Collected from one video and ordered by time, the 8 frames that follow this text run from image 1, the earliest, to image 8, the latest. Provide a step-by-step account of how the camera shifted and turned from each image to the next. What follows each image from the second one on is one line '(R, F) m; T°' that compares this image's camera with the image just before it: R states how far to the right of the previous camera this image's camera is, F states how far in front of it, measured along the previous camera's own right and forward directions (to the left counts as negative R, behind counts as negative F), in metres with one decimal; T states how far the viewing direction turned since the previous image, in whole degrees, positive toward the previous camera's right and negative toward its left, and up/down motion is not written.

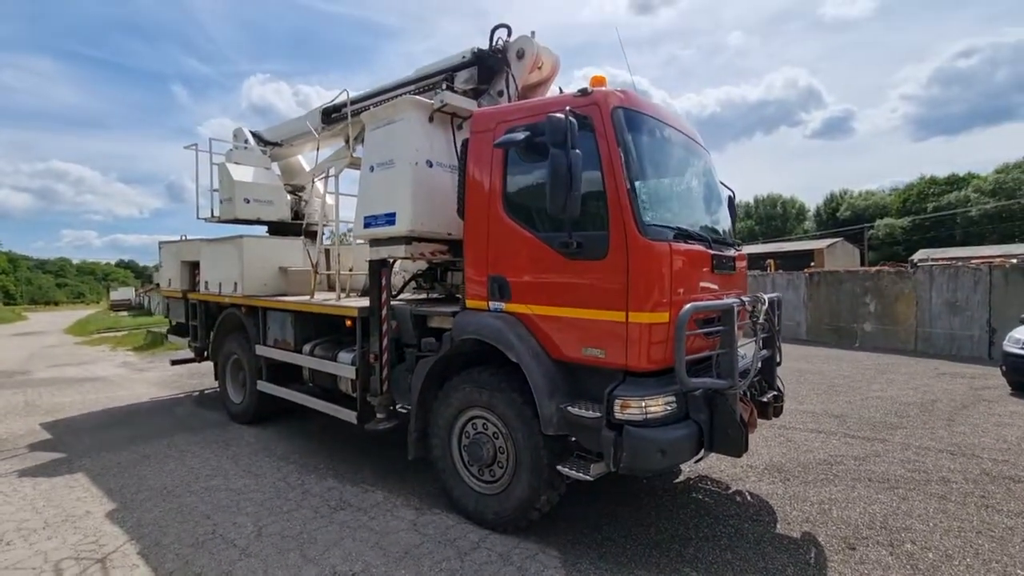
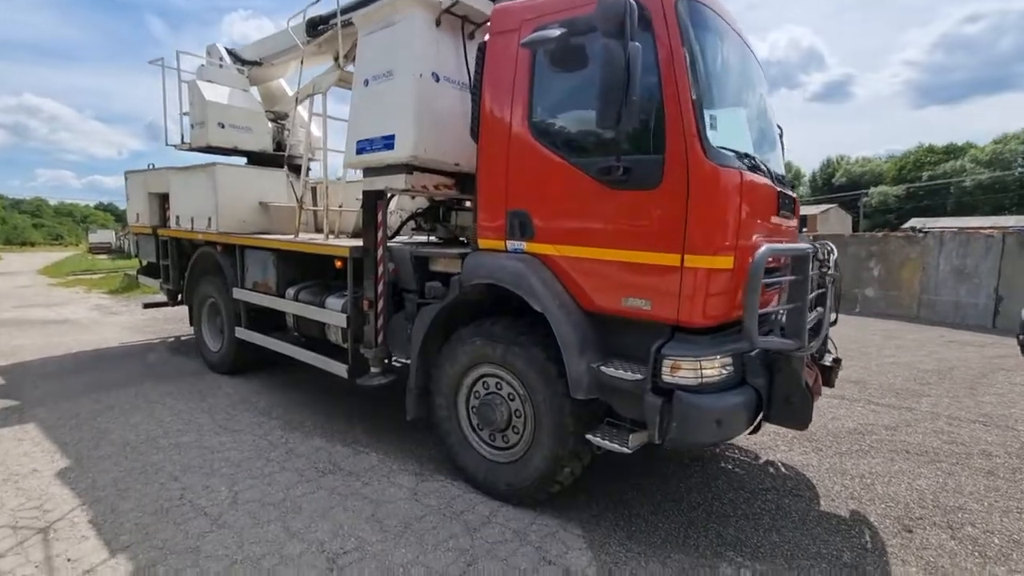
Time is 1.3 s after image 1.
(-0.2, +0.6) m; +1°
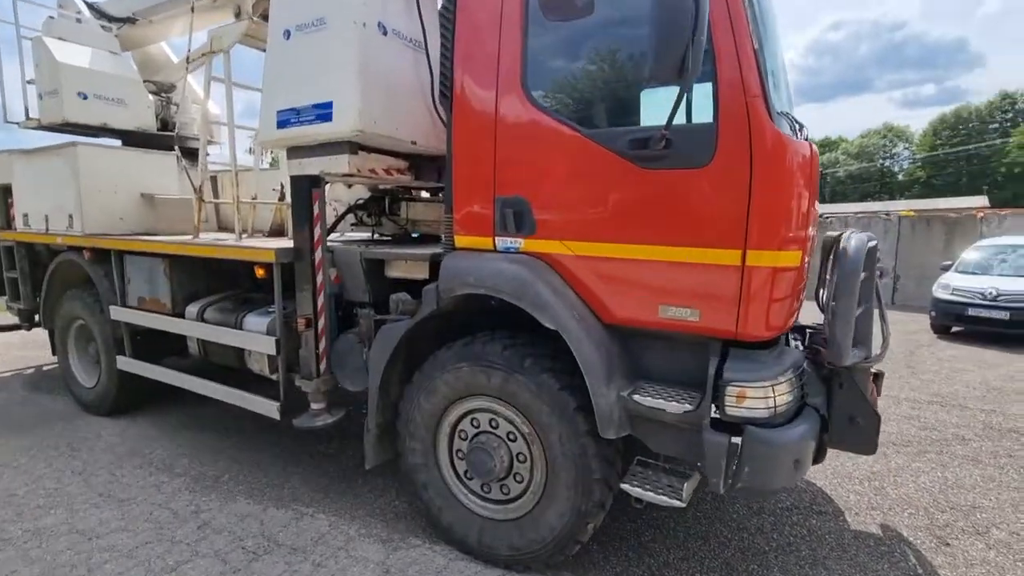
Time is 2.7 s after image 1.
(-0.4, +0.8) m; +9°
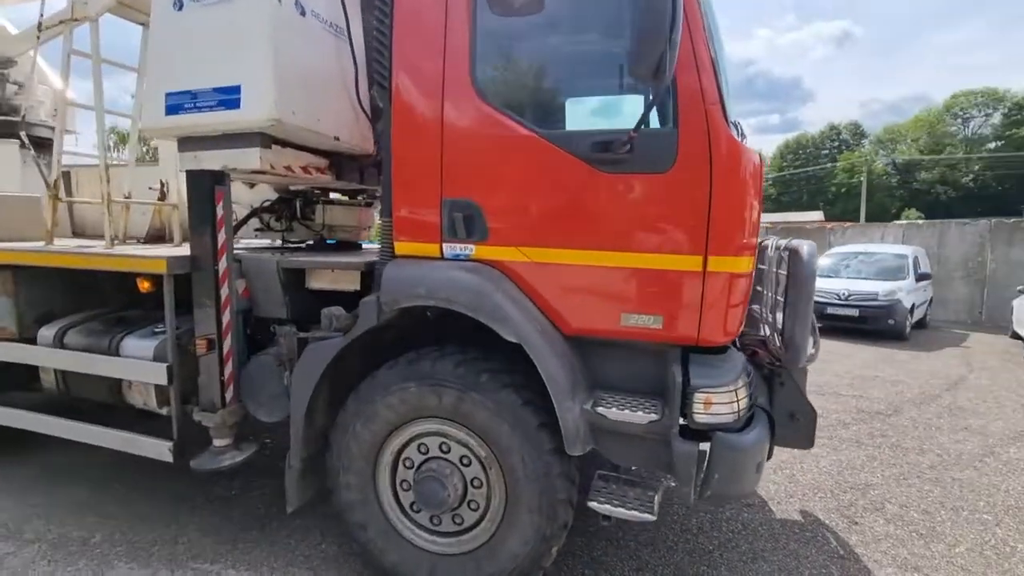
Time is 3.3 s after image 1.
(-0.2, +0.2) m; +12°
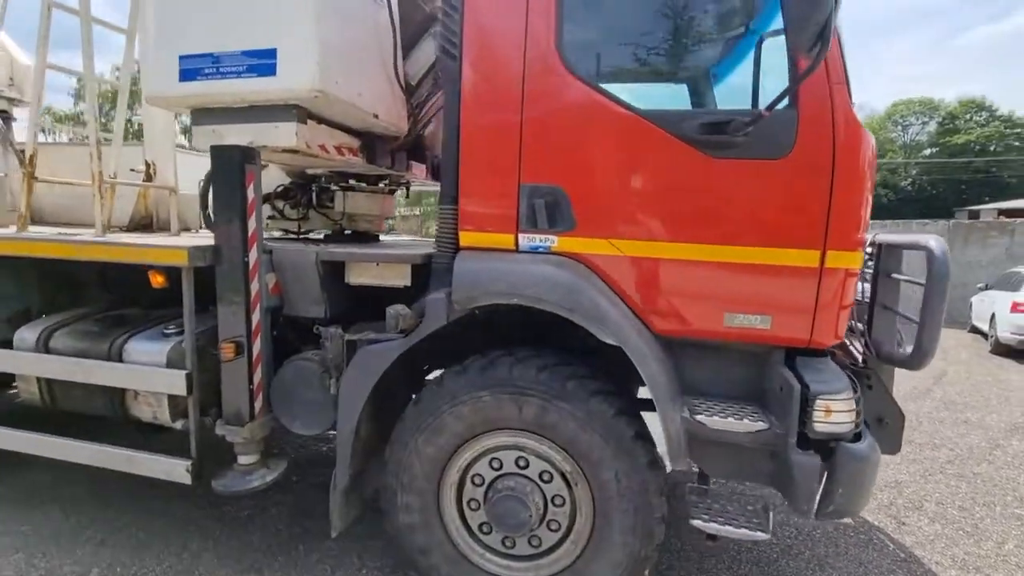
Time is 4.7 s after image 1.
(-0.5, +0.3) m; +4°
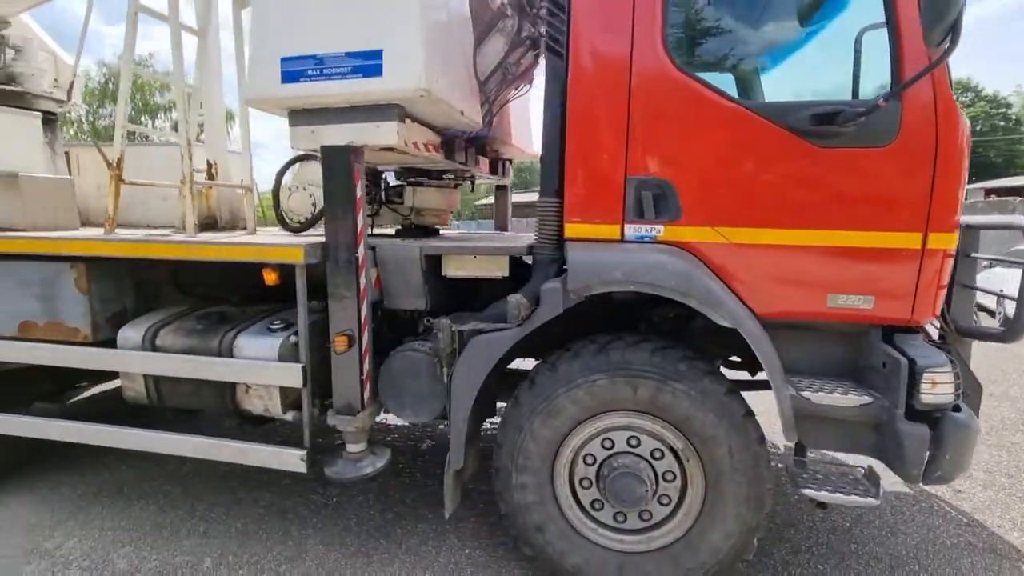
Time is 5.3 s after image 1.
(-0.5, -0.1) m; +1°
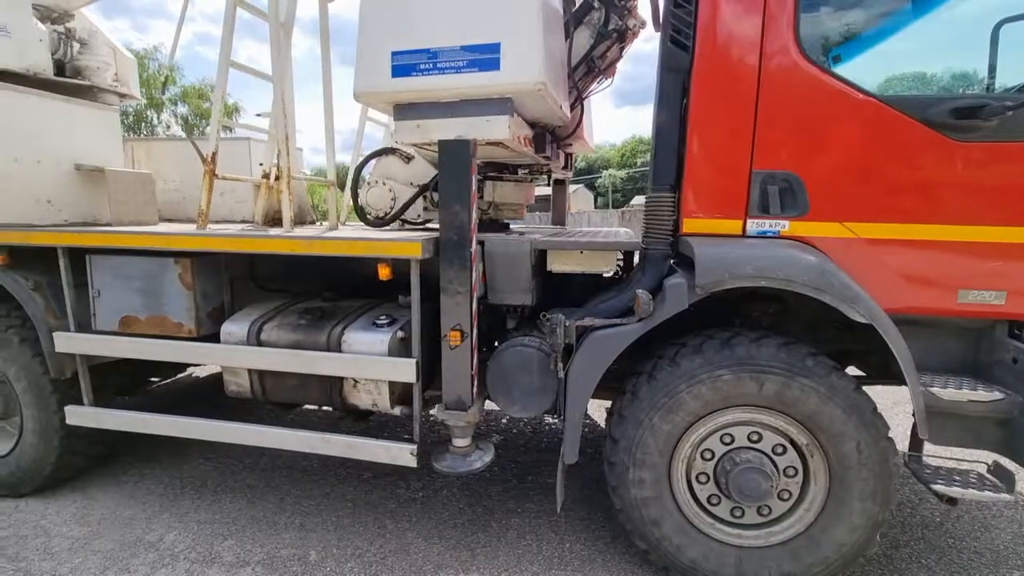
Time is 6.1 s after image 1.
(-0.5, 0.0) m; 0°
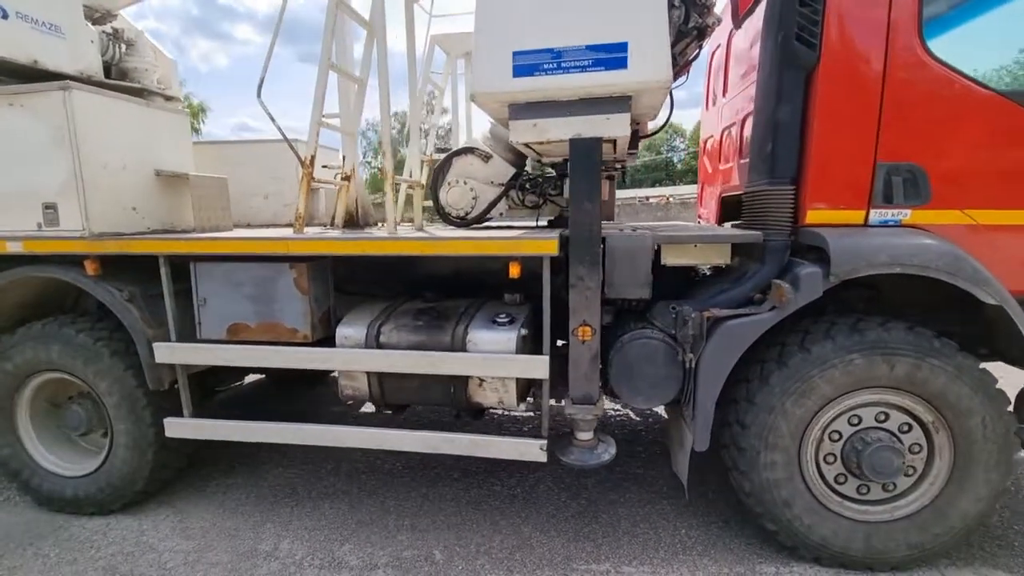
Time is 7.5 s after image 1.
(-0.8, 0.0) m; +3°
